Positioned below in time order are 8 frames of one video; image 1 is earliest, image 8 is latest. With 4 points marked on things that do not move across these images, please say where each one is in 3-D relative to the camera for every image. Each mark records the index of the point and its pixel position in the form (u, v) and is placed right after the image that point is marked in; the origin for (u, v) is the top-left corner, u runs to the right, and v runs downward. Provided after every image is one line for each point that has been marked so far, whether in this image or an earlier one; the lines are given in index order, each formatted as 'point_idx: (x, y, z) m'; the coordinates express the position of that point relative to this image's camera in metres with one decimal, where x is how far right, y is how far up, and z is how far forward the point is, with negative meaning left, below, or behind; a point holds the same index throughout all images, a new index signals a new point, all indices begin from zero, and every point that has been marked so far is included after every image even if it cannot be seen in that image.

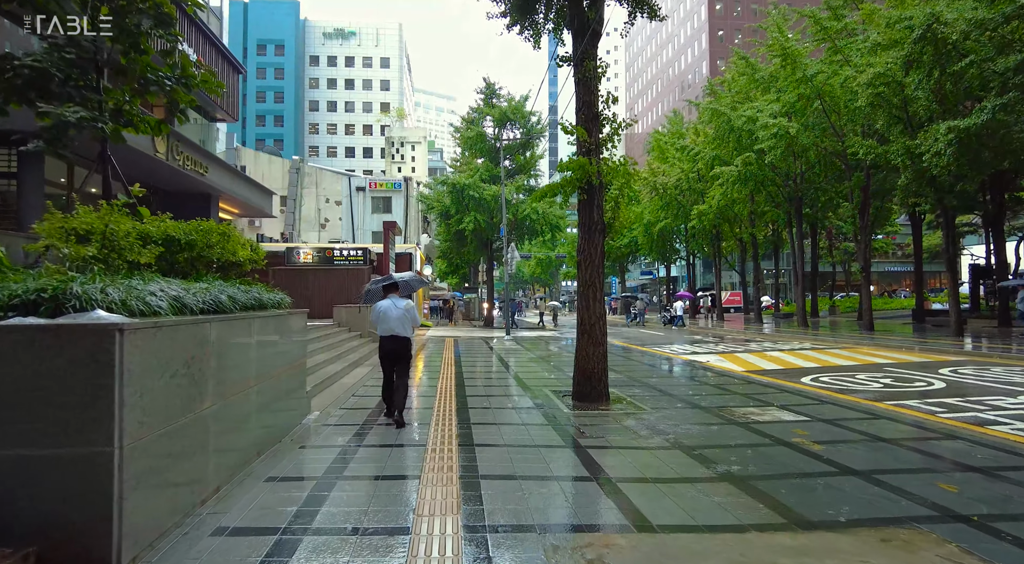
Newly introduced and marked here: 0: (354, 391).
0: (-2.6, -1.8, +10.3) m
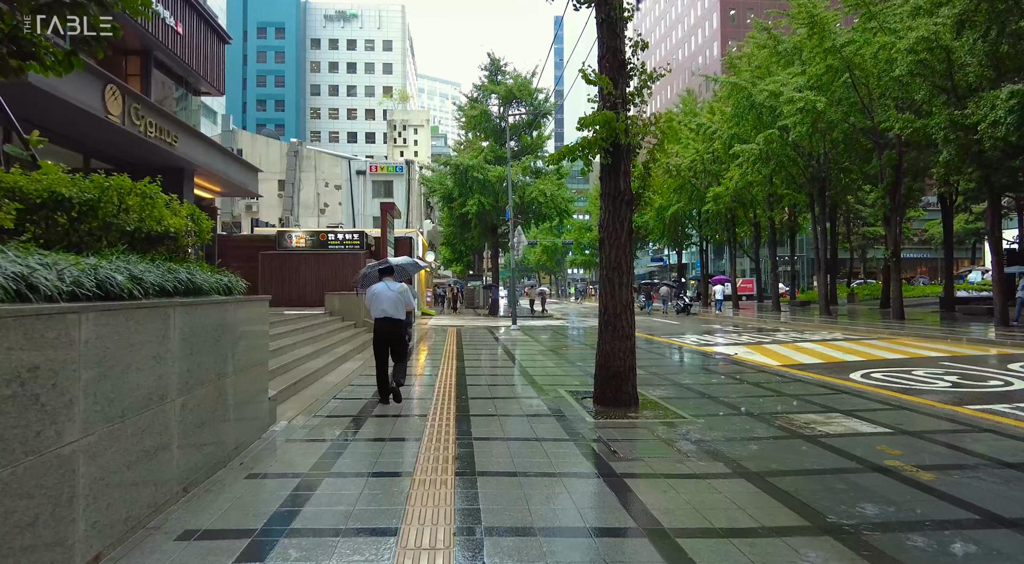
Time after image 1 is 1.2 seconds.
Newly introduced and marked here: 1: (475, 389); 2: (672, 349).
0: (-2.5, -1.5, +8.9) m
1: (-0.7, -1.6, +11.1) m
2: (+4.2, -1.8, +17.5) m
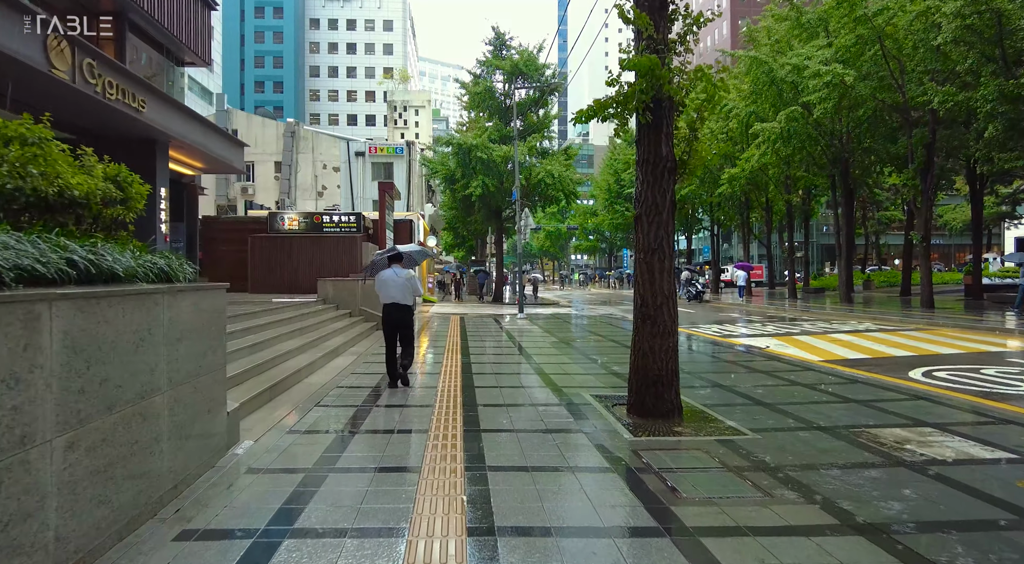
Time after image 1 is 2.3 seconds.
0: (-2.3, -1.3, +7.6) m
1: (-0.5, -1.3, +9.9) m
2: (+4.4, -1.5, +16.2) m
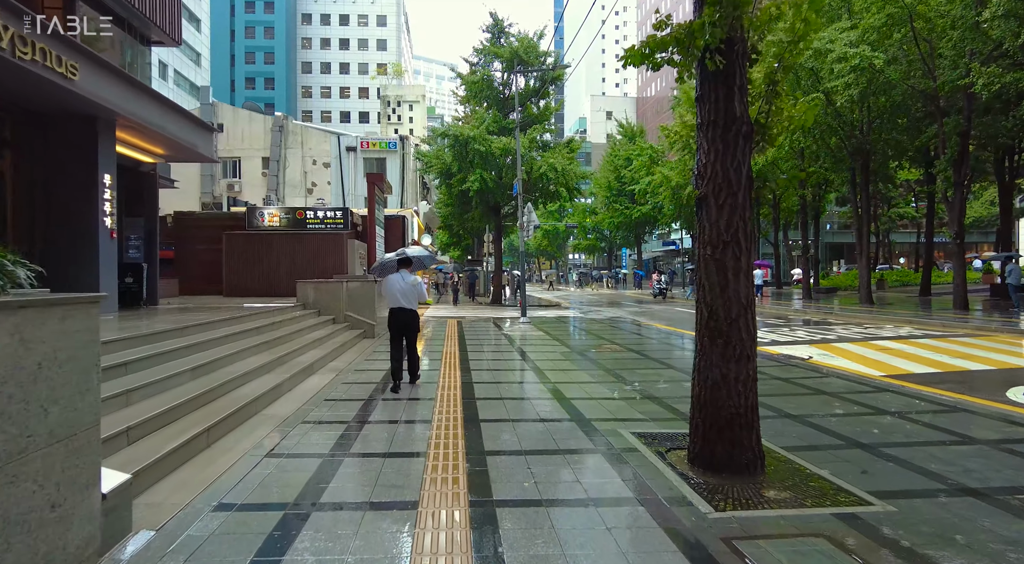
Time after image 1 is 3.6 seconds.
0: (-2.2, -1.4, +5.9) m
1: (-0.3, -1.4, +8.2) m
2: (+4.5, -1.5, +14.5) m
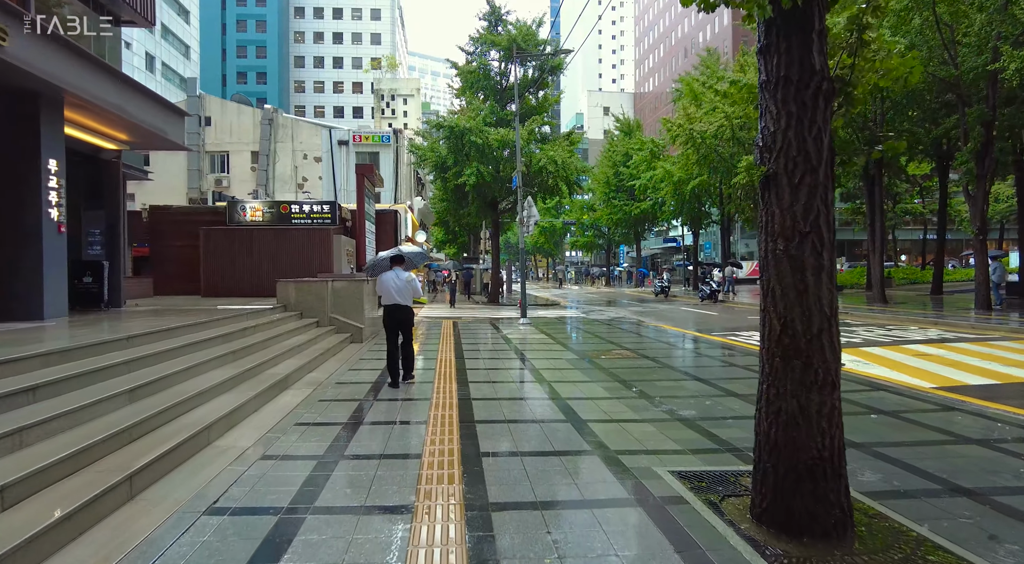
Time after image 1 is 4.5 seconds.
0: (-2.1, -1.4, +4.8) m
1: (-0.3, -1.4, +7.0) m
2: (+4.5, -1.4, +13.4) m
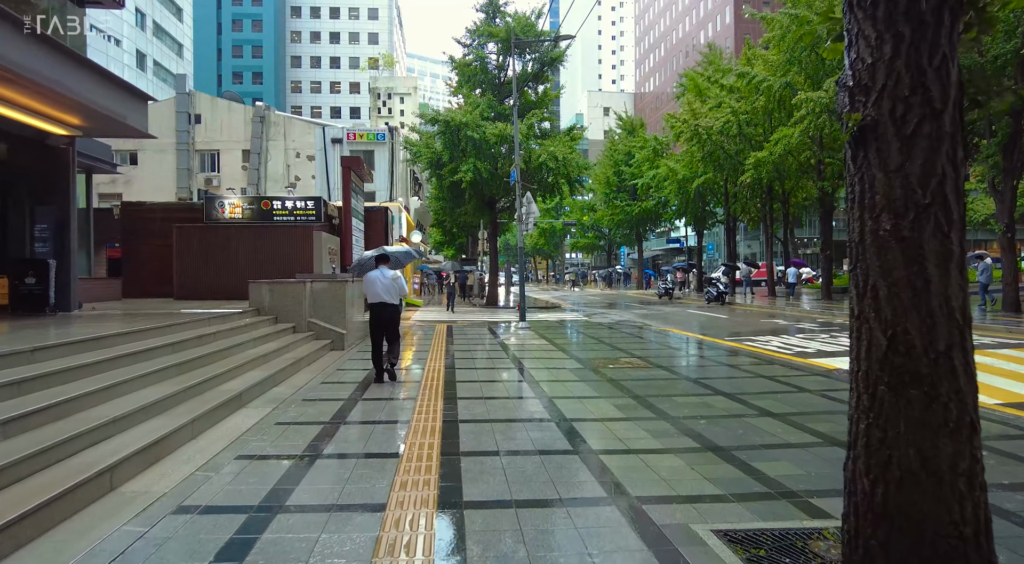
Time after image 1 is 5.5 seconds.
0: (-2.1, -1.4, +3.6) m
1: (-0.3, -1.4, +5.9) m
2: (+4.5, -1.5, +12.3) m
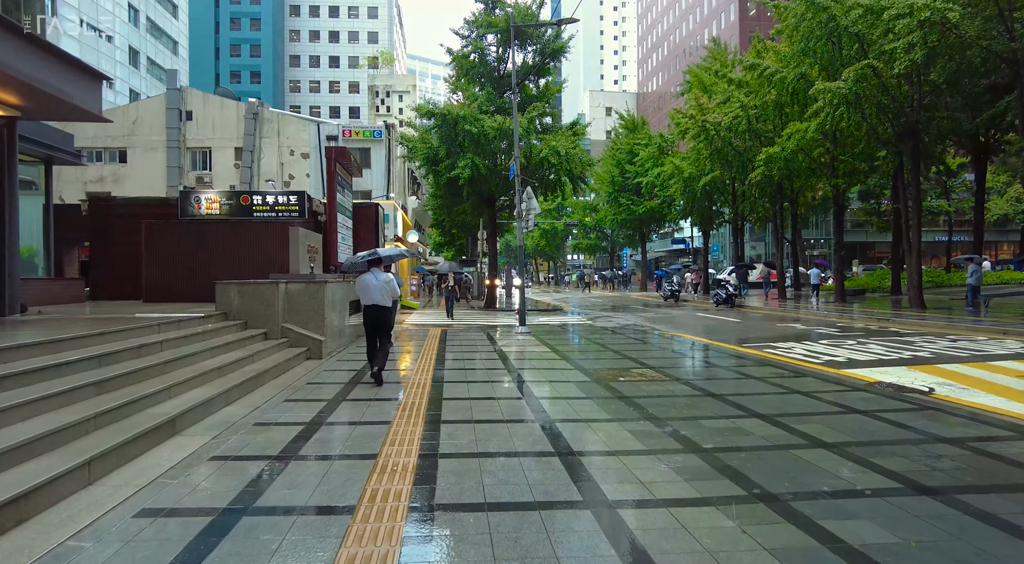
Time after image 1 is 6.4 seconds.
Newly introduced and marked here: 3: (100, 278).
0: (-2.2, -1.4, +2.4) m
1: (-0.4, -1.4, +4.7) m
2: (+4.4, -1.5, +11.1) m
3: (-9.1, +0.1, +14.3) m
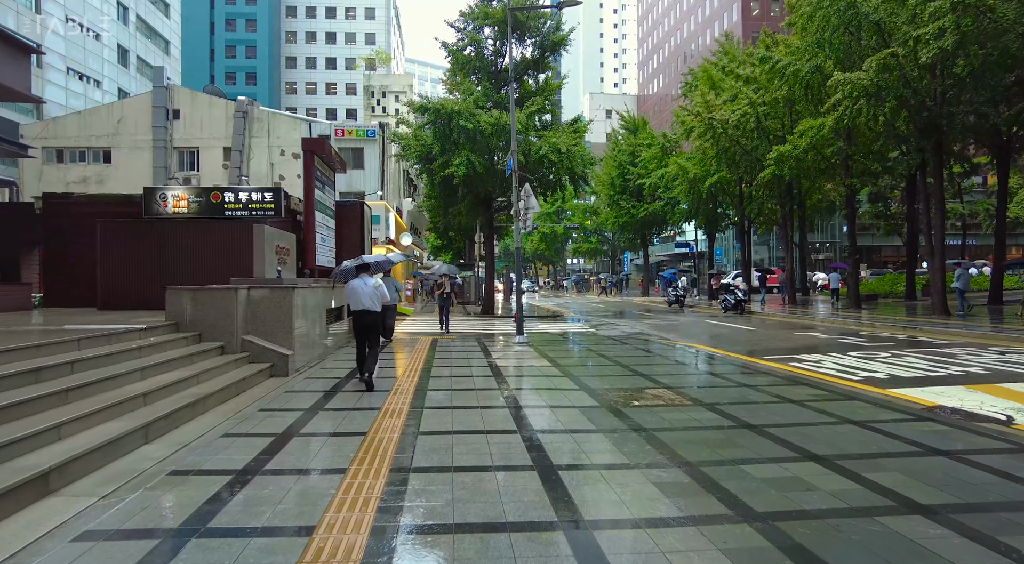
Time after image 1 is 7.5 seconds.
0: (-2.3, -1.4, +1.1) m
1: (-0.5, -1.4, +3.4) m
2: (+4.4, -1.6, +9.8) m
3: (-9.2, 0.0, +13.0) m
